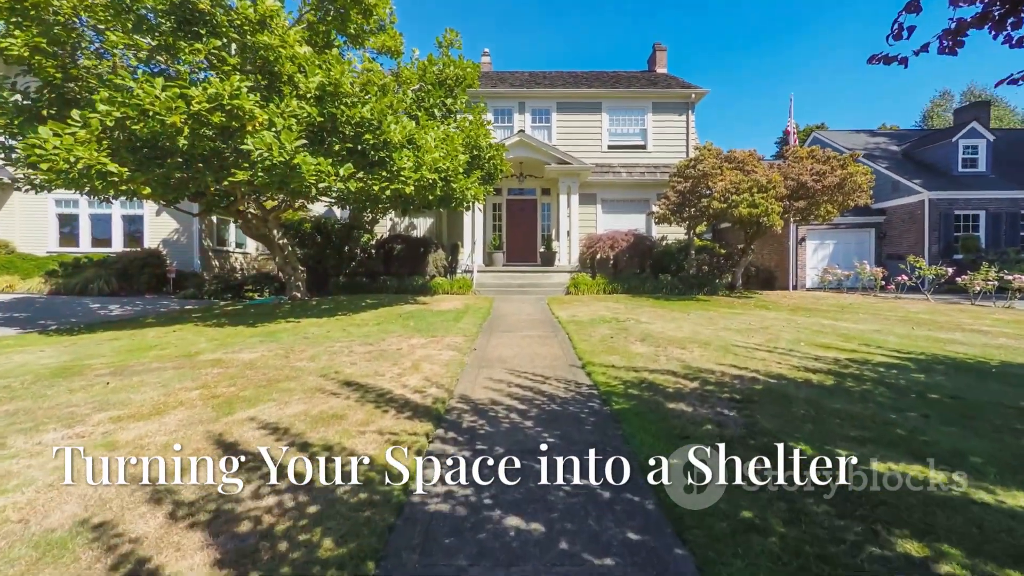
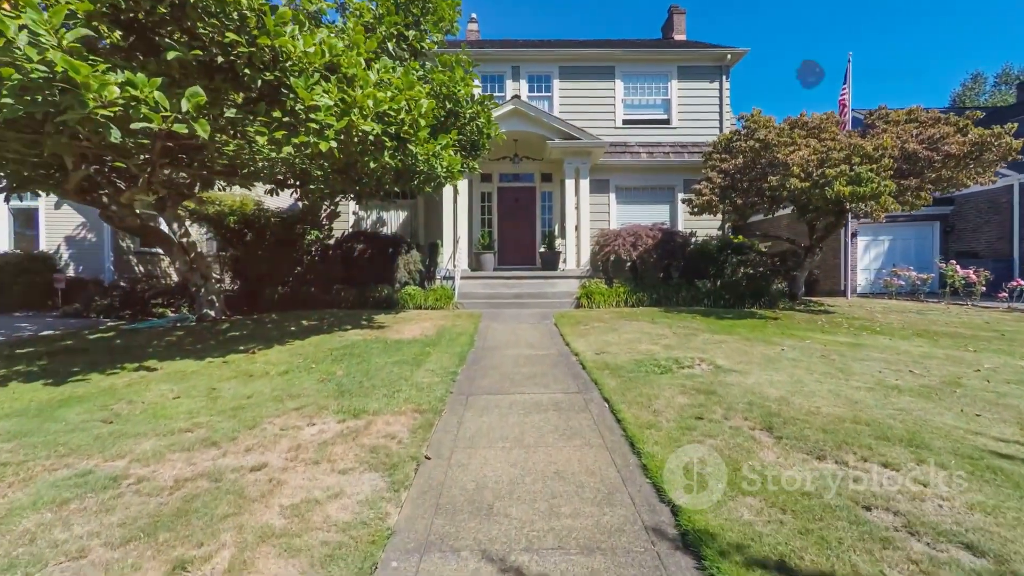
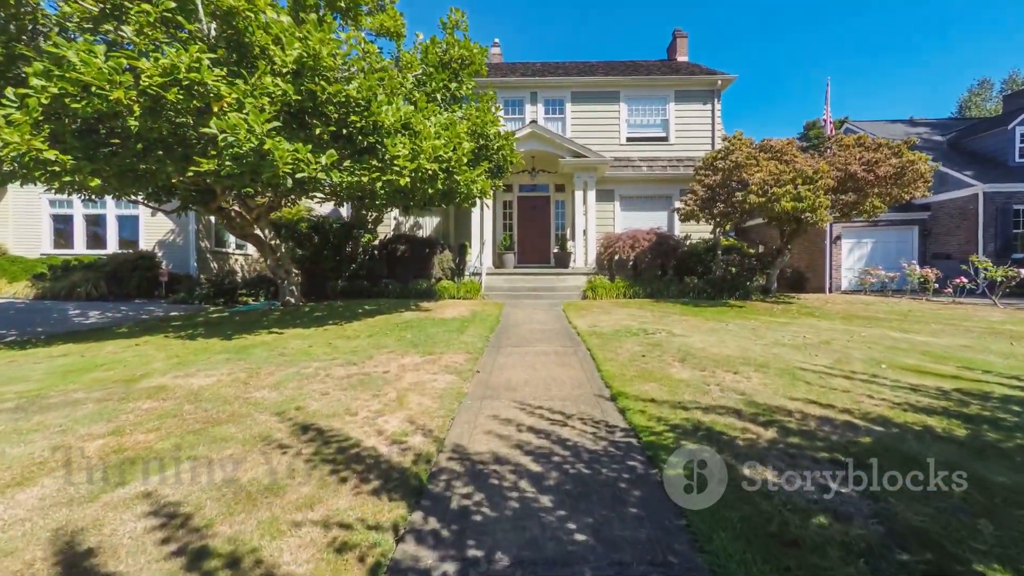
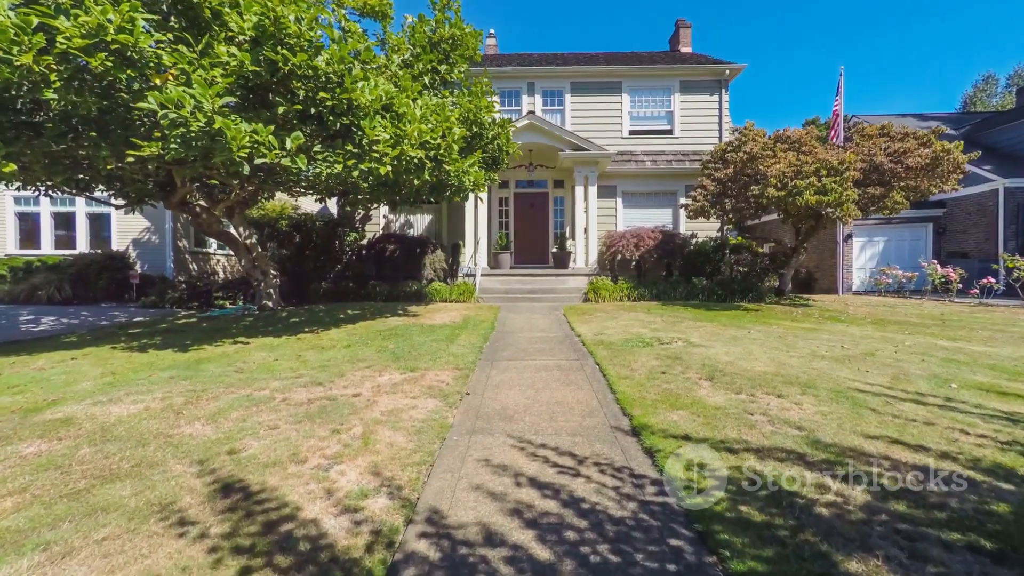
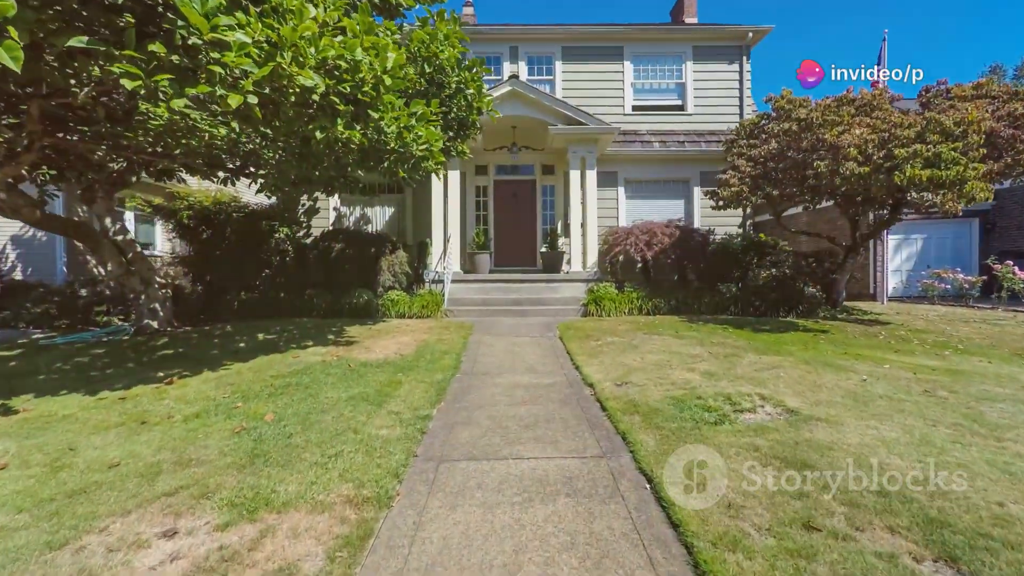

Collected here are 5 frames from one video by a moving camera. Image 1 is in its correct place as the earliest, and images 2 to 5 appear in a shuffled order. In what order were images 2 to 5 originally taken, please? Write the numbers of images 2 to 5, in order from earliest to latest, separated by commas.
3, 4, 2, 5
